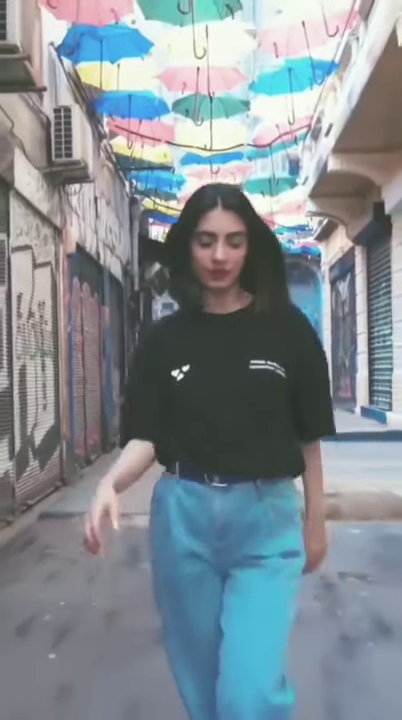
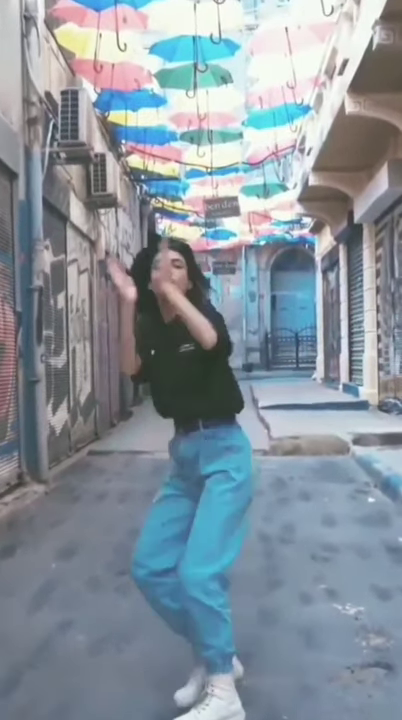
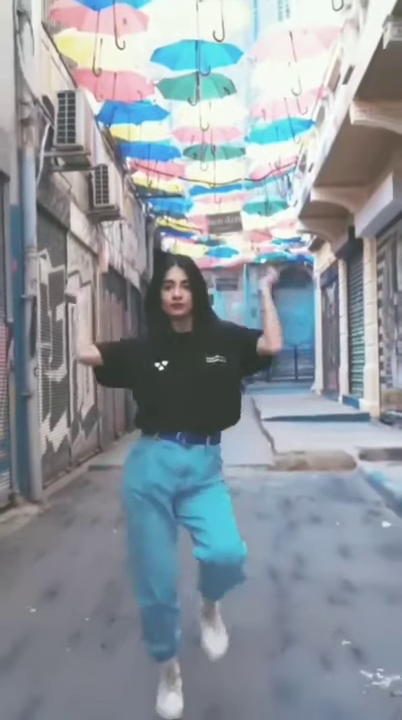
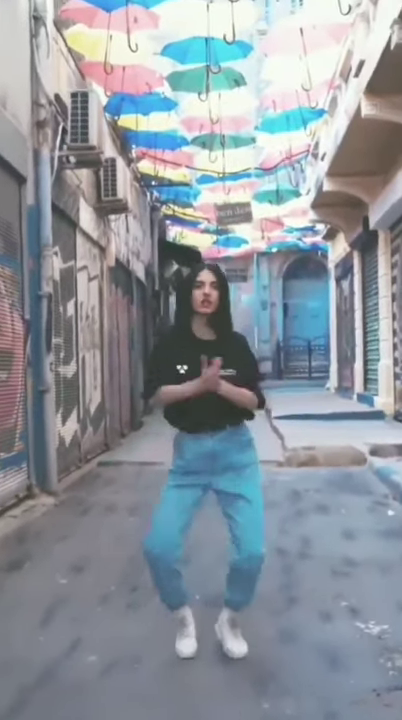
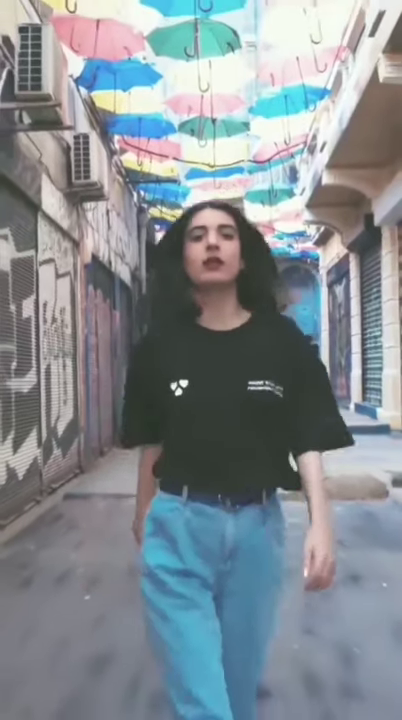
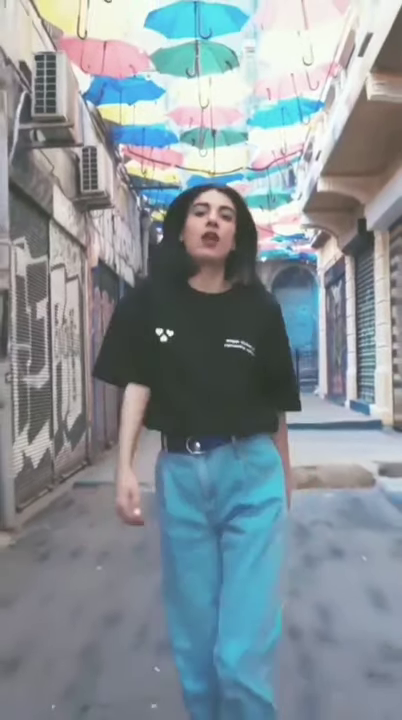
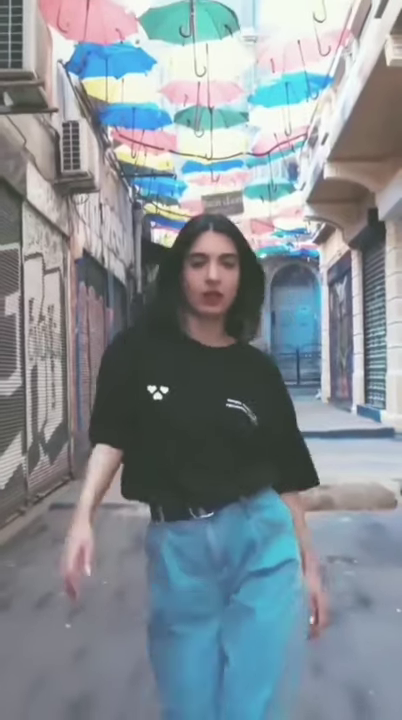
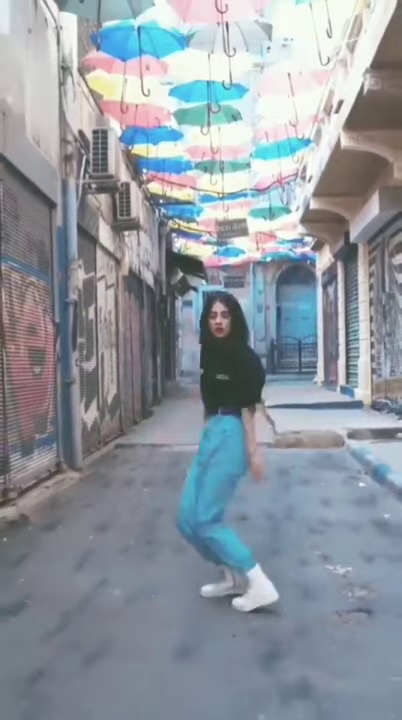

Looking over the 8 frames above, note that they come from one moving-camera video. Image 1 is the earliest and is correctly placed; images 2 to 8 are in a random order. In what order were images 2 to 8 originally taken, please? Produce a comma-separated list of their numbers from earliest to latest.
7, 5, 6, 3, 4, 8, 2
